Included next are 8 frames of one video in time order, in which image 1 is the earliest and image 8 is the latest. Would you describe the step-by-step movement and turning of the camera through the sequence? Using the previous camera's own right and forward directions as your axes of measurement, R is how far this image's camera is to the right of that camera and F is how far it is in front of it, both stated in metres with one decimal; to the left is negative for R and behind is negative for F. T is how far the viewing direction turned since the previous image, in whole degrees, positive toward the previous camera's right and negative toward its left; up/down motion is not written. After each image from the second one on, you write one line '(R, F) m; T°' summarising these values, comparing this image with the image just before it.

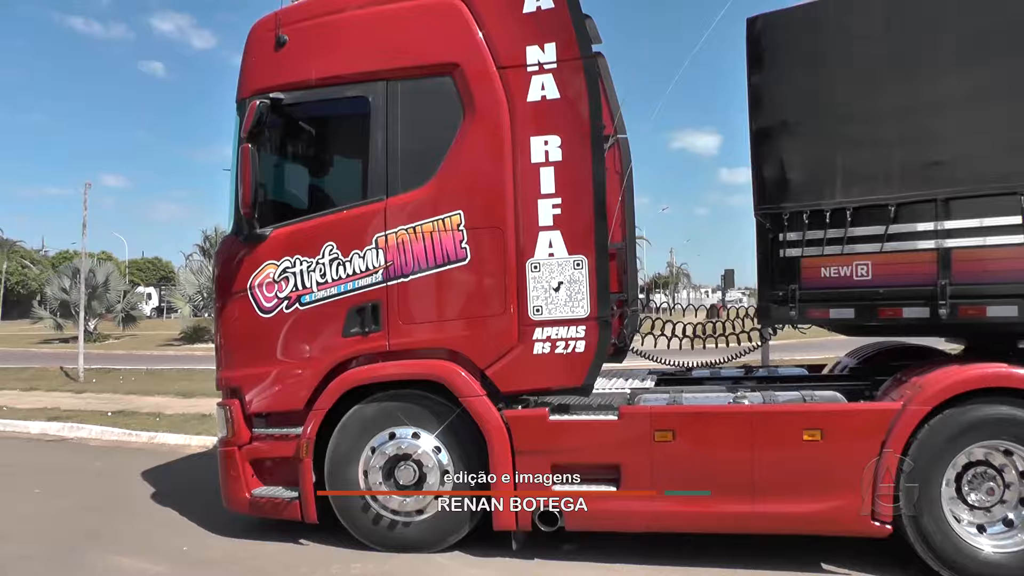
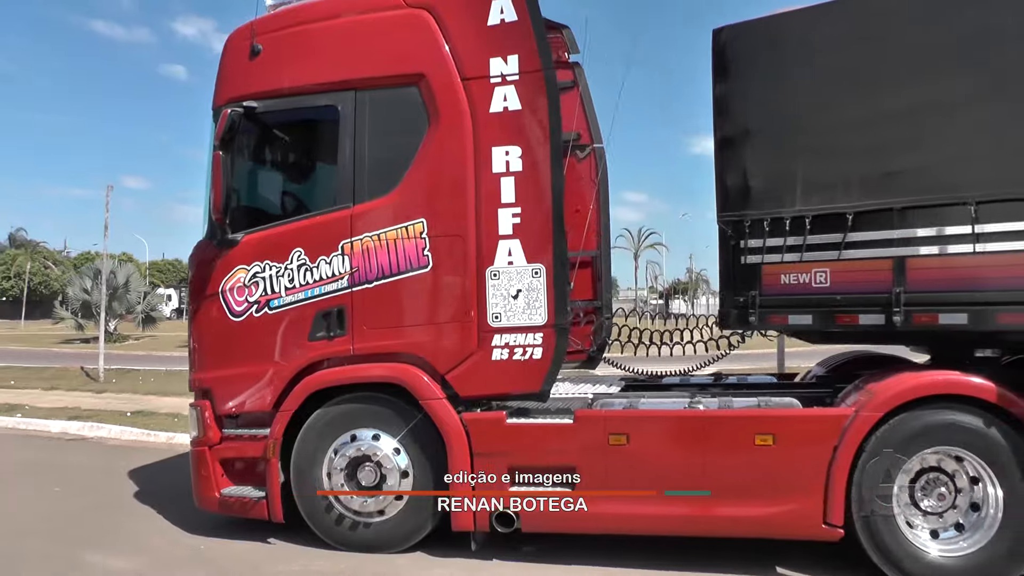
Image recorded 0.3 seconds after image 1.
(+0.3, -0.1) m; -1°
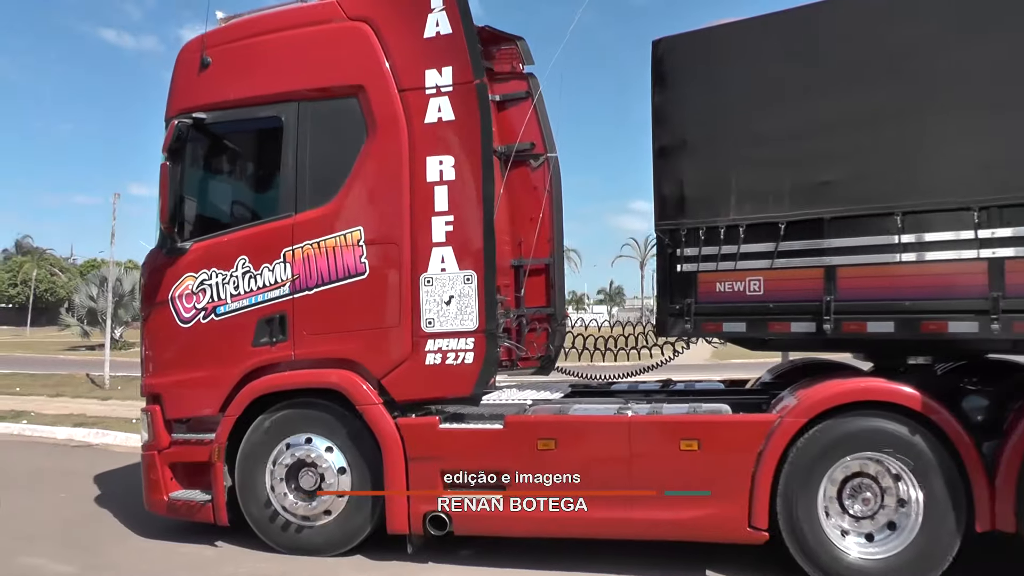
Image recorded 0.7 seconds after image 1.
(+0.3, -0.1) m; -1°
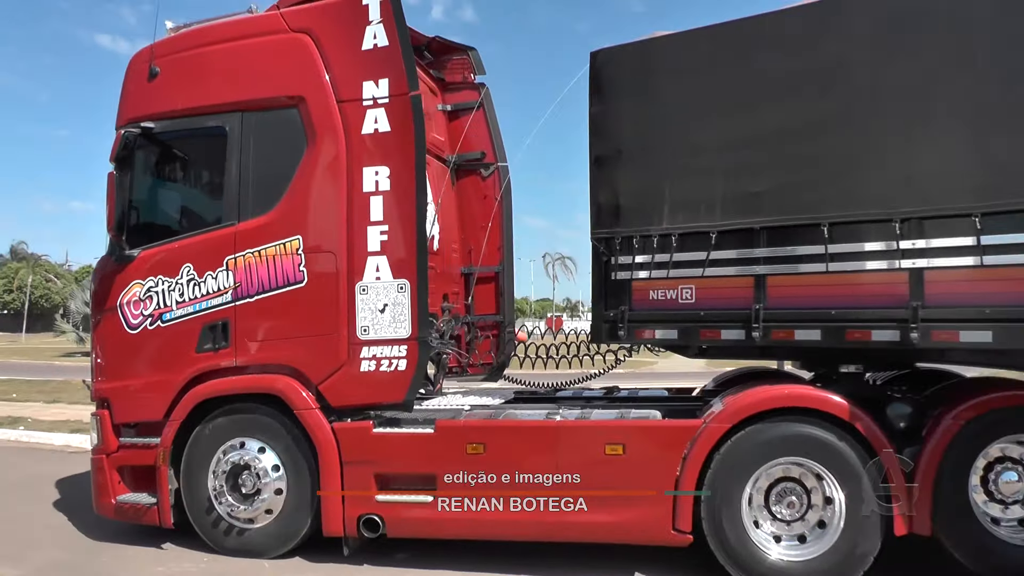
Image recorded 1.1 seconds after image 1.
(+0.3, -0.1) m; 0°
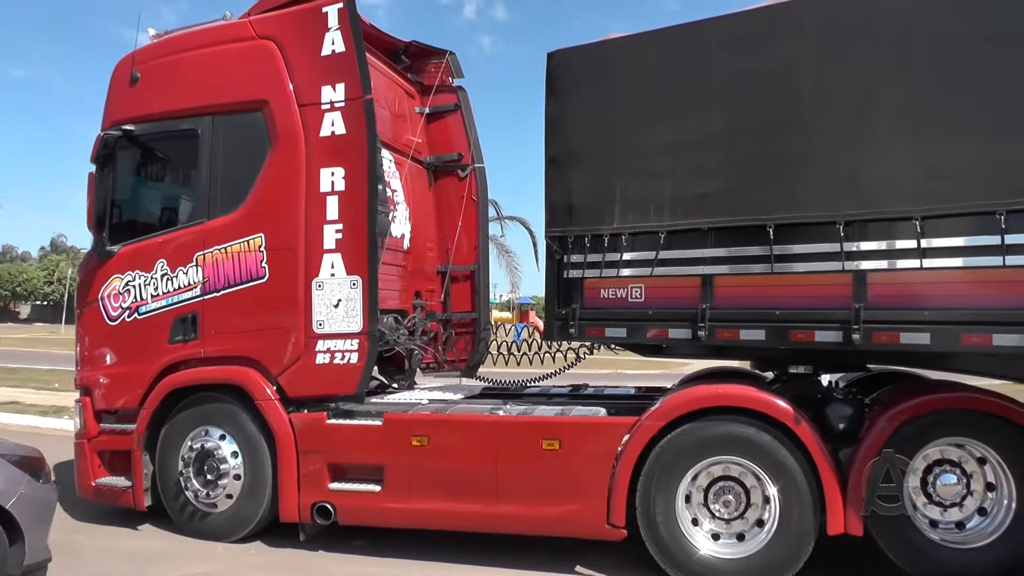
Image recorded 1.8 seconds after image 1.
(+0.5, -0.1) m; -3°
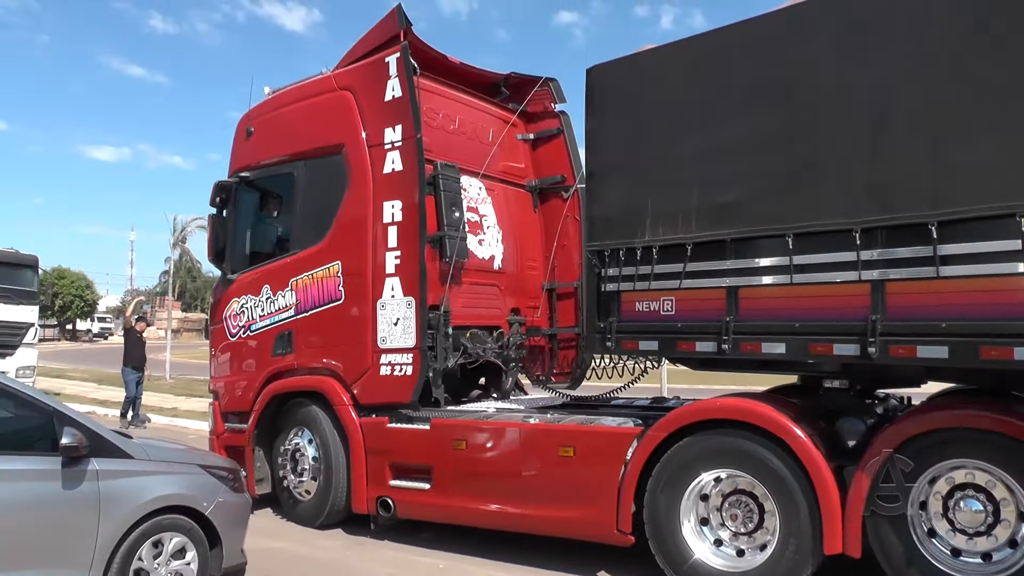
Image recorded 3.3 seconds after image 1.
(+0.9, -0.3) m; -12°
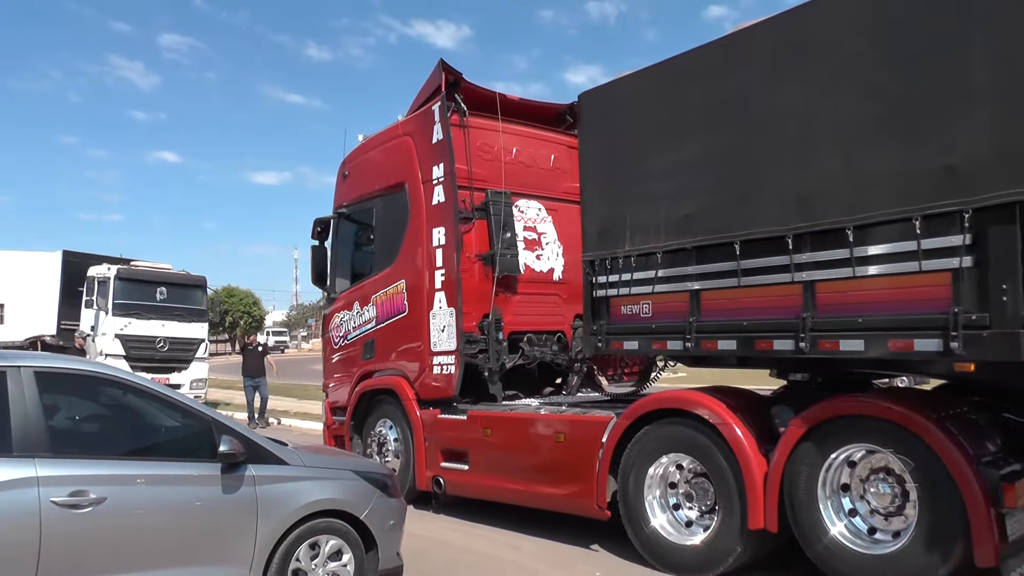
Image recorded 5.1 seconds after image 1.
(+0.9, -0.7) m; -10°
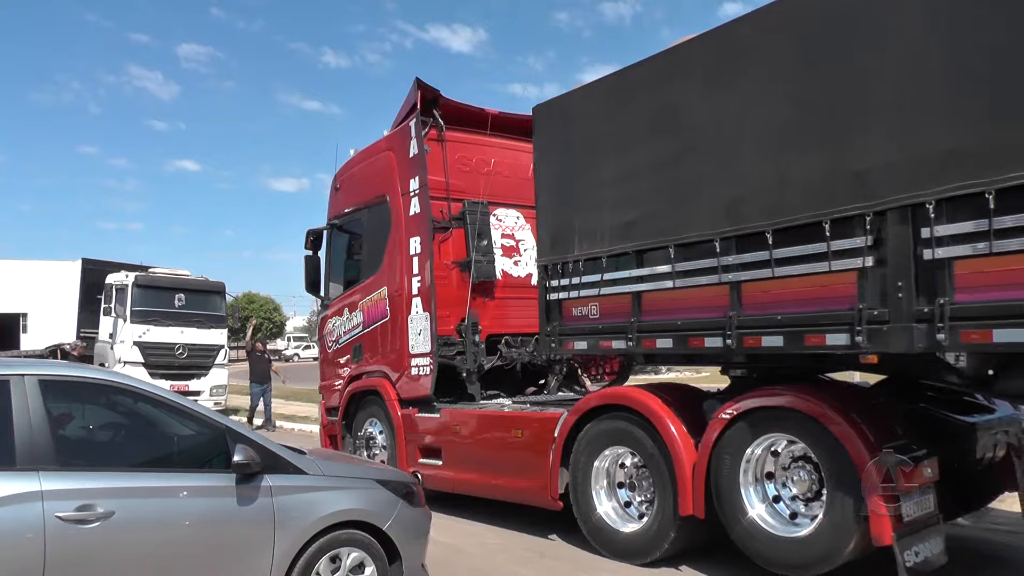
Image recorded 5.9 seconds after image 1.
(+0.4, -0.3) m; -1°
